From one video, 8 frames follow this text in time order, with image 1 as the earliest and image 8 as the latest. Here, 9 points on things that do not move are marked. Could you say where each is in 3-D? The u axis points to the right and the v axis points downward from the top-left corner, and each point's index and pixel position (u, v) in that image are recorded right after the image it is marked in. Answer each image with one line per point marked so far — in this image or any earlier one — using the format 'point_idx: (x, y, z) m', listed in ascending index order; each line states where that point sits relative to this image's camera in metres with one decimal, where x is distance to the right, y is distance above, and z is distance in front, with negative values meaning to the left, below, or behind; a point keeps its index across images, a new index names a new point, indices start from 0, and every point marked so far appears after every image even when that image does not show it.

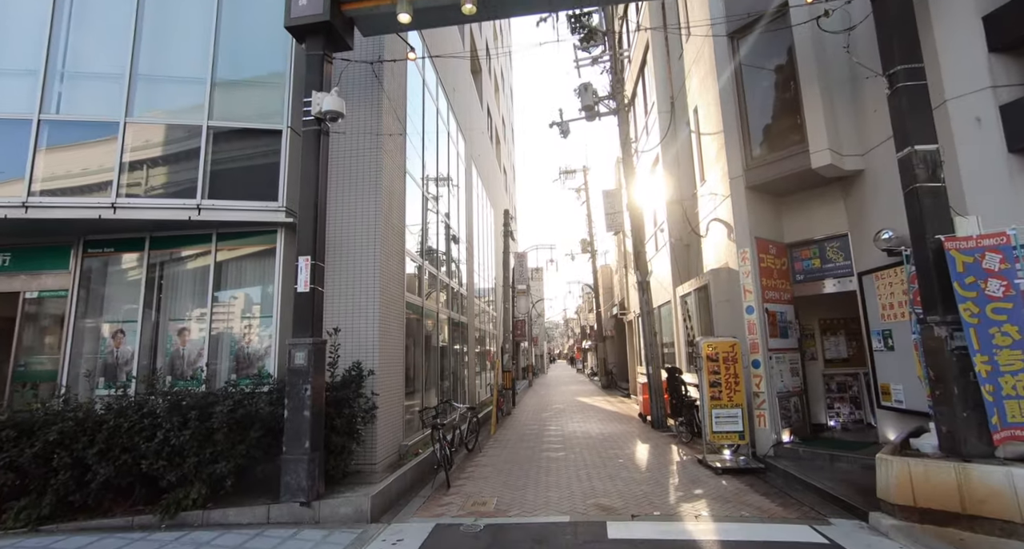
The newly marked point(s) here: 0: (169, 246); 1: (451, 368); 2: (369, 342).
0: (-5.0, +0.4, +7.4) m
1: (-1.8, -2.7, +15.1) m
2: (-2.0, -1.0, +7.3) m
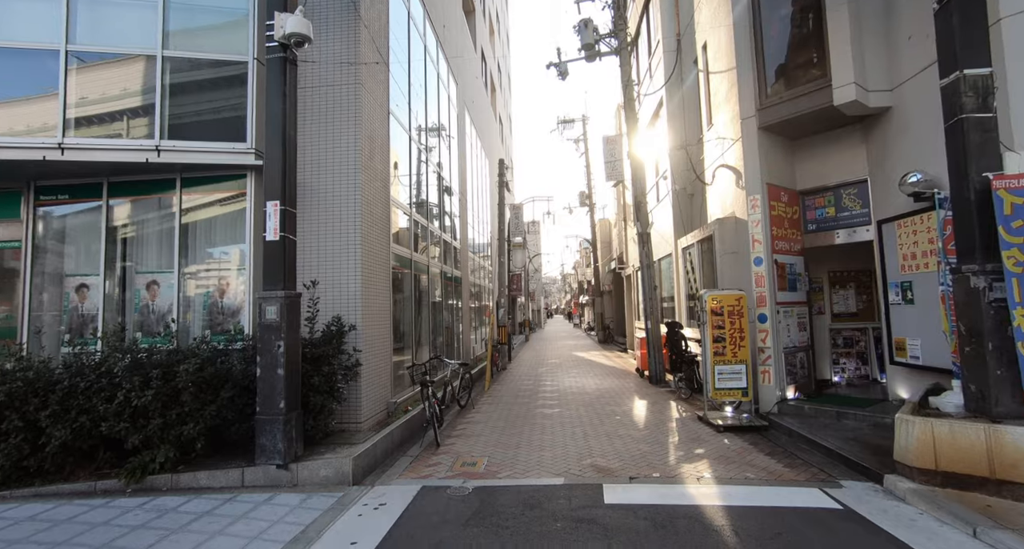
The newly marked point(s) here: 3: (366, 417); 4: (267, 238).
0: (-5.1, +1.1, +6.8) m
1: (-1.9, -1.4, +14.8) m
2: (-2.1, -0.3, +6.8) m
3: (-2.0, -1.9, +6.9) m
4: (-2.6, +0.4, +5.4) m
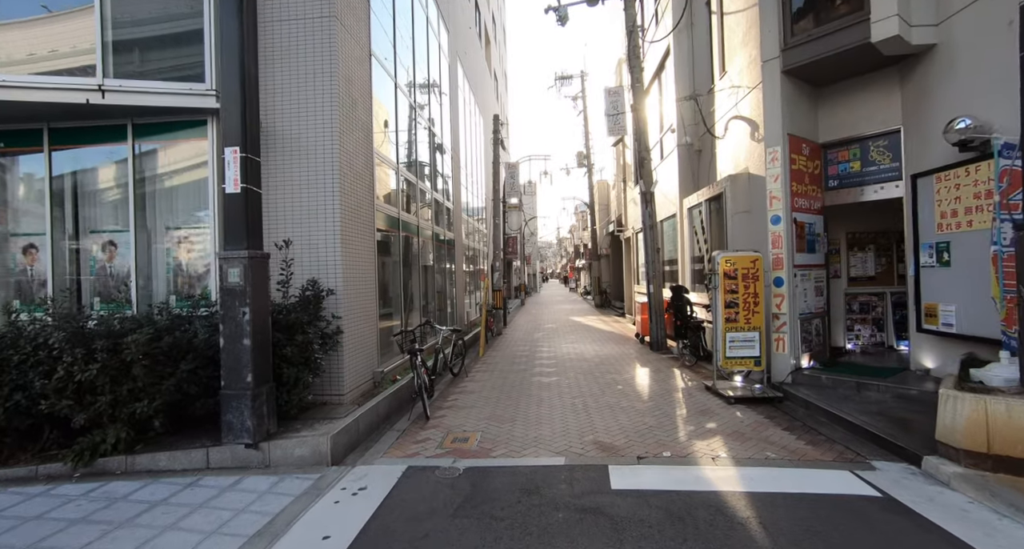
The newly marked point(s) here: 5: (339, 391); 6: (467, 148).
0: (-5.1, +1.6, +6.1) m
1: (-2.1, -0.4, +14.2) m
2: (-2.2, +0.2, +6.2) m
3: (-2.0, -1.4, +6.4) m
4: (-2.6, +0.8, +4.7) m
5: (-2.1, -1.4, +6.3) m
6: (-1.8, +4.8, +19.7) m
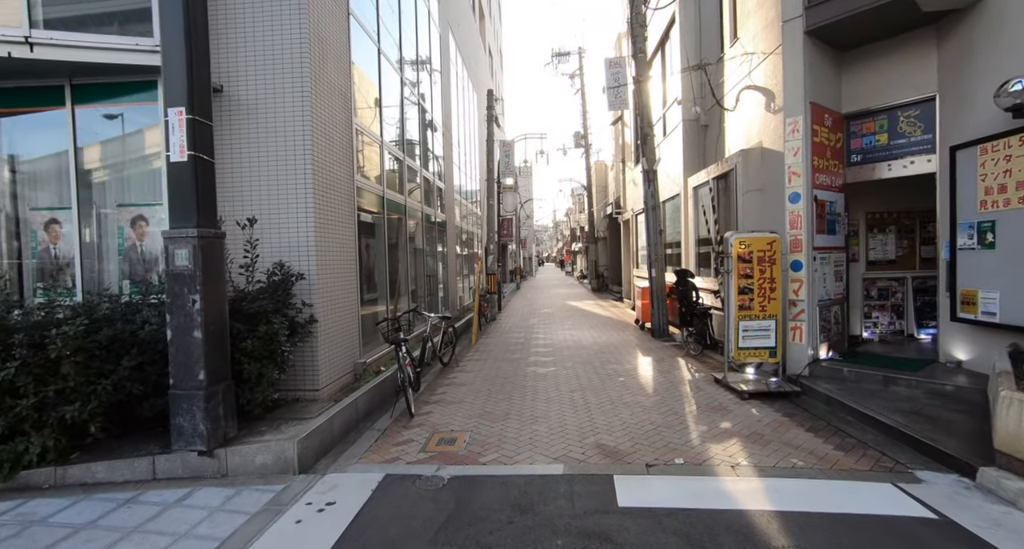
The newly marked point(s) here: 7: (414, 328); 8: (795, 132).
0: (-5.2, +1.7, +5.4) m
1: (-2.2, +0.1, +13.6) m
2: (-2.3, +0.4, +5.5) m
3: (-2.1, -1.2, +5.8) m
4: (-2.7, +0.9, +4.1) m
5: (-2.2, -1.2, +5.7) m
6: (-1.9, +5.4, +18.9) m
7: (-1.5, -0.8, +8.0) m
8: (+3.5, +1.8, +6.4) m
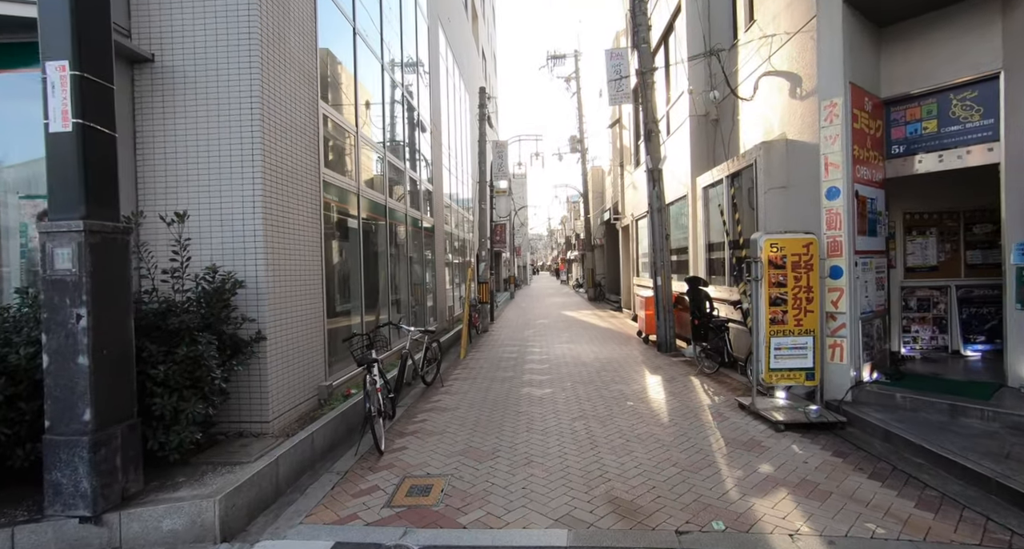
0: (-5.3, +1.7, +4.4) m
1: (-2.4, -0.1, +12.6) m
2: (-2.4, +0.3, +4.5) m
3: (-2.2, -1.3, +4.8) m
4: (-2.7, +0.9, +3.1) m
5: (-2.3, -1.3, +4.7) m
6: (-2.2, +5.1, +18.0) m
7: (-1.6, -0.9, +7.0) m
8: (+3.4, +1.7, +5.5) m
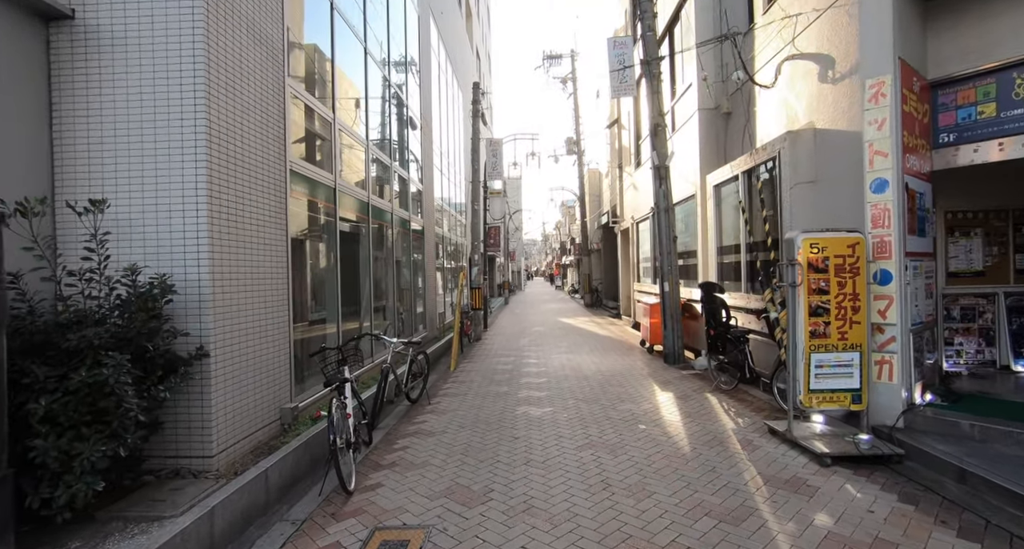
0: (-5.3, +1.7, +3.5) m
1: (-2.5, -0.2, +11.7) m
2: (-2.4, +0.3, +3.7) m
3: (-2.2, -1.3, +3.9) m
4: (-2.7, +0.9, +2.3) m
5: (-2.3, -1.3, +3.8) m
6: (-2.3, +5.0, +17.3) m
7: (-1.7, -1.0, +6.2) m
8: (+3.4, +1.6, +4.7) m
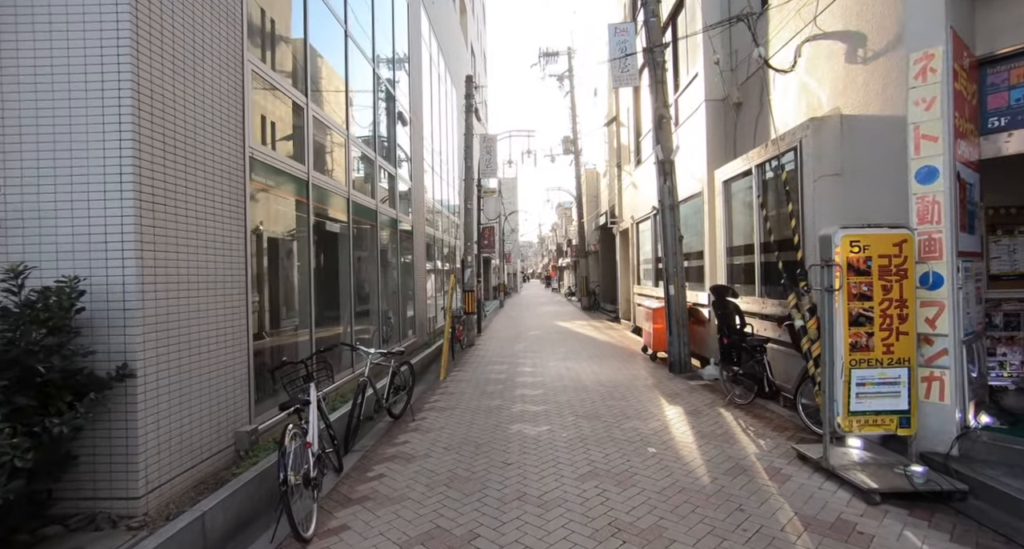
0: (-5.4, +1.7, +2.8) m
1: (-2.6, -0.3, +11.1) m
2: (-2.4, +0.3, +3.0) m
3: (-2.3, -1.3, +3.2) m
4: (-2.8, +0.9, +1.6) m
5: (-2.4, -1.3, +3.2) m
6: (-2.5, +4.9, +16.6) m
7: (-1.8, -1.0, +5.5) m
8: (+3.3, +1.6, +4.1) m
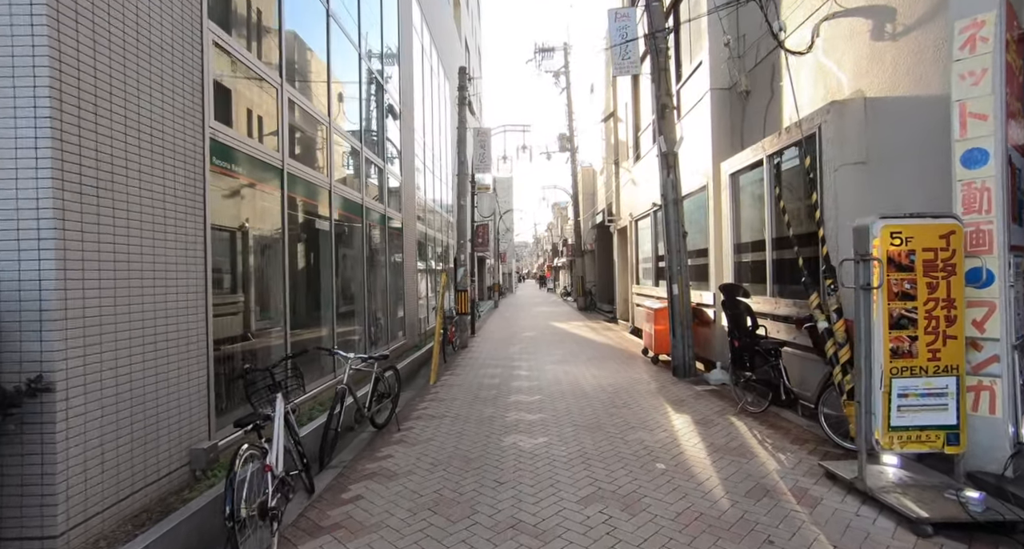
0: (-5.4, +1.7, +2.3) m
1: (-2.7, -0.2, +10.5) m
2: (-2.5, +0.3, +2.5) m
3: (-2.3, -1.3, +2.7) m
4: (-2.8, +0.9, +1.1) m
5: (-2.4, -1.3, +2.6) m
6: (-2.7, +4.9, +16.1) m
7: (-1.8, -1.0, +5.0) m
8: (+3.2, +1.6, +3.6) m
